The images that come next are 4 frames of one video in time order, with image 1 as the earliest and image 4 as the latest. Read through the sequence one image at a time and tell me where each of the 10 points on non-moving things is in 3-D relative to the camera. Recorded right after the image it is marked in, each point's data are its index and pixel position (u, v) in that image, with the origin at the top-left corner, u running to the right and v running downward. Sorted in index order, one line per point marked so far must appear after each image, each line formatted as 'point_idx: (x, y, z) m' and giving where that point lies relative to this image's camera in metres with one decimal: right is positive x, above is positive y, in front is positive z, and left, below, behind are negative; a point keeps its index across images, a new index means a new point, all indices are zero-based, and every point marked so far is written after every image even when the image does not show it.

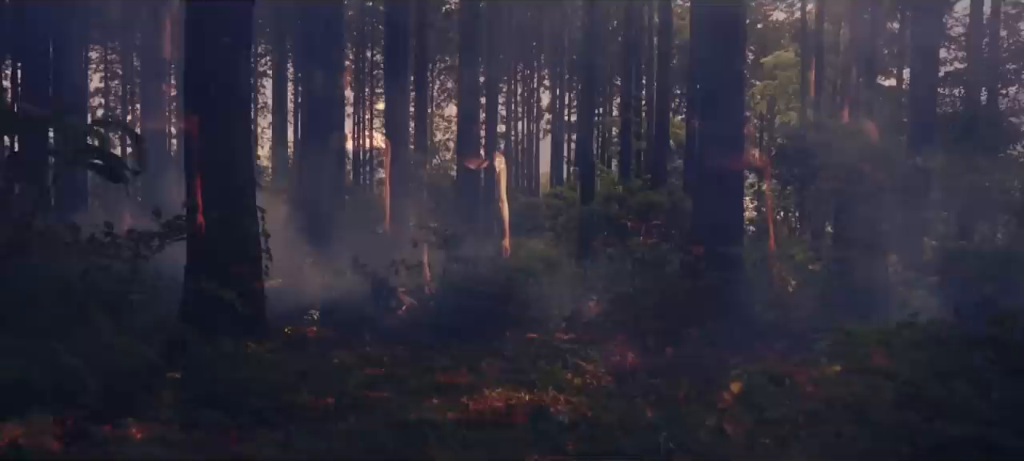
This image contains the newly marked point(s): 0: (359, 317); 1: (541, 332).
0: (-1.8, -1.0, +13.8) m
1: (+0.3, -1.2, +13.6) m
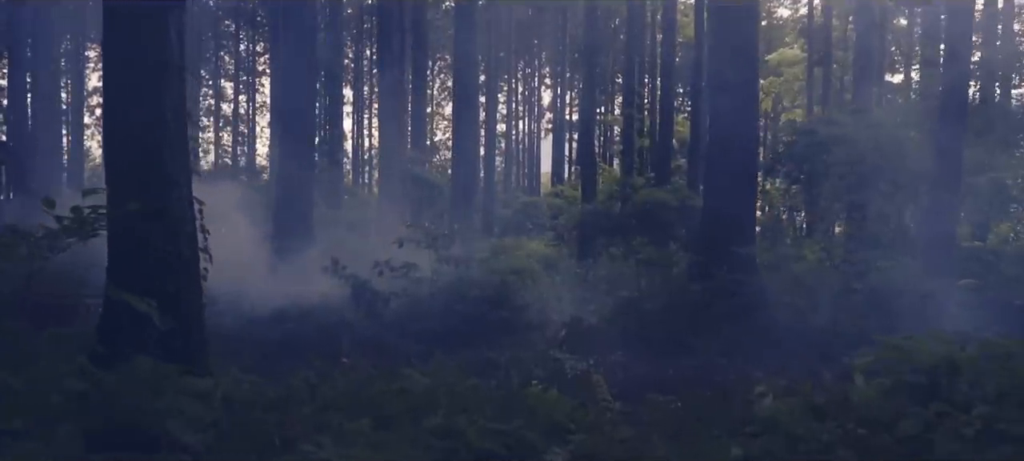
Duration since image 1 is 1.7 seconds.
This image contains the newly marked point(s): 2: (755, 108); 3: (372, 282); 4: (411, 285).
0: (-1.8, -1.0, +12.6) m
1: (+0.3, -1.1, +12.4) m
2: (+2.9, +1.4, +14.0) m
3: (-1.6, -0.6, +14.0) m
4: (-1.2, -0.6, +13.7) m
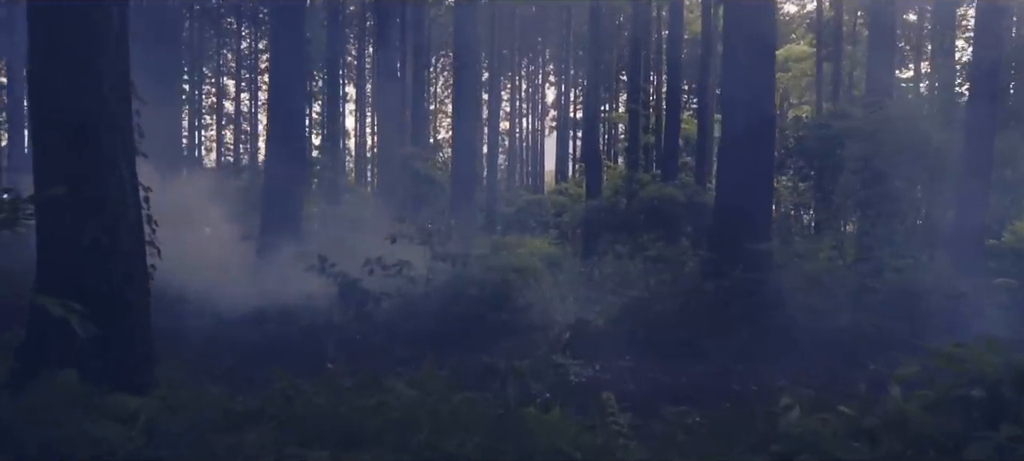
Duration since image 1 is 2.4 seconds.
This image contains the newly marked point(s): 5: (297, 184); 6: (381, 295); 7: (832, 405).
0: (-1.8, -1.0, +11.7) m
1: (+0.3, -1.1, +11.5) m
2: (+2.9, +1.5, +13.2) m
3: (-1.6, -0.5, +13.1) m
4: (-1.2, -0.6, +12.9) m
5: (-3.2, +0.7, +17.8) m
6: (-1.4, -0.7, +12.6) m
7: (+2.1, -1.1, +7.8) m
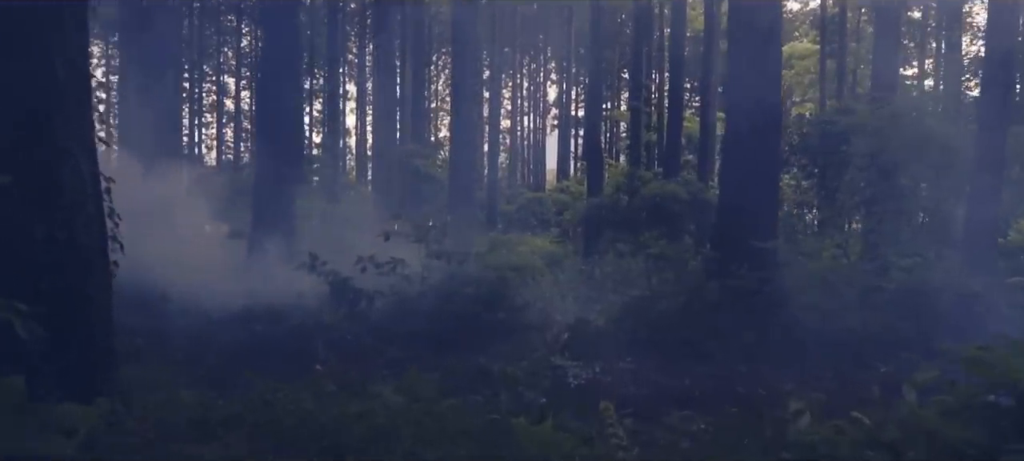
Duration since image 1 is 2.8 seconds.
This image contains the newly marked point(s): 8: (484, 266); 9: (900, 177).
0: (-1.9, -0.9, +11.3) m
1: (+0.3, -1.1, +11.1) m
2: (+2.8, +1.5, +12.8) m
3: (-1.7, -0.5, +12.7) m
4: (-1.2, -0.6, +12.5) m
5: (-3.2, +0.7, +17.4) m
6: (-1.4, -0.6, +12.2) m
7: (+2.1, -1.1, +7.4) m
8: (-0.3, -0.4, +12.2) m
9: (+5.5, +0.8, +16.7) m
